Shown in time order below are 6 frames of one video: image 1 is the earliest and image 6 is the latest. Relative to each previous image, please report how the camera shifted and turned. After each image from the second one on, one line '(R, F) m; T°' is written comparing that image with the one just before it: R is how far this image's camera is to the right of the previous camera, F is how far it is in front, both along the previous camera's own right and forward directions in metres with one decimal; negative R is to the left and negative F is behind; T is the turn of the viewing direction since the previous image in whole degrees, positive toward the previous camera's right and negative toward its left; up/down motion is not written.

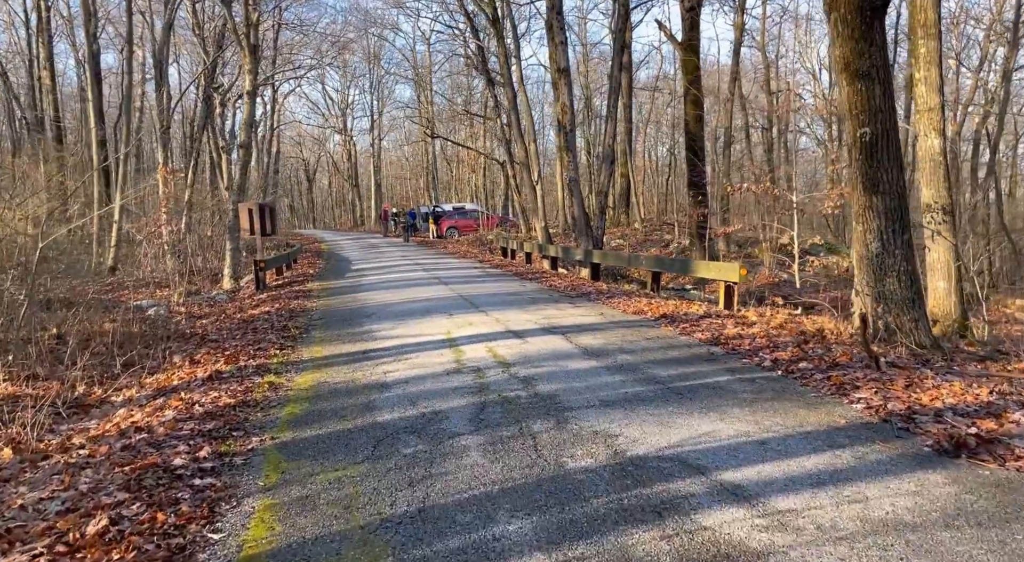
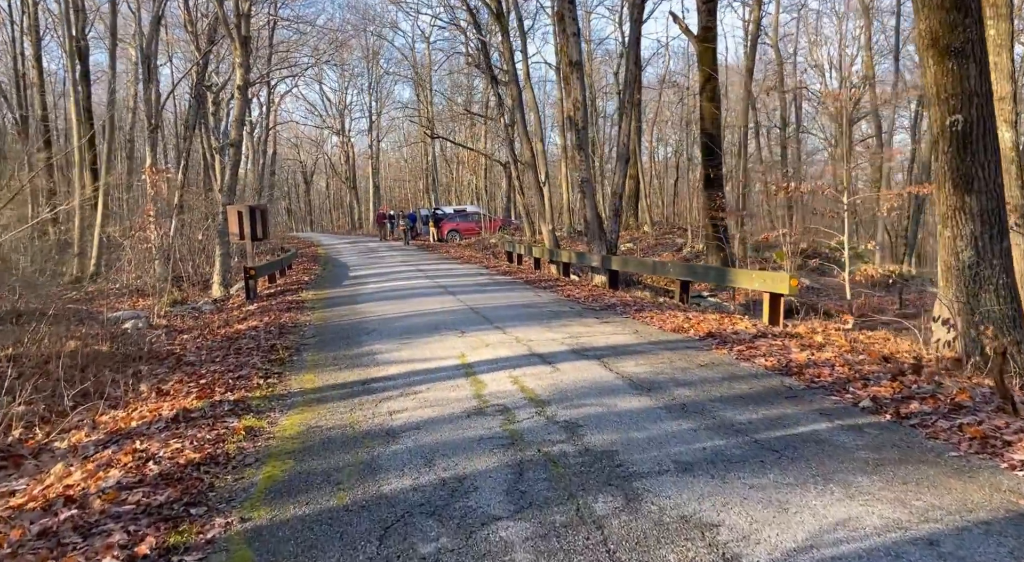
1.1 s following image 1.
(-0.2, +1.2) m; 0°
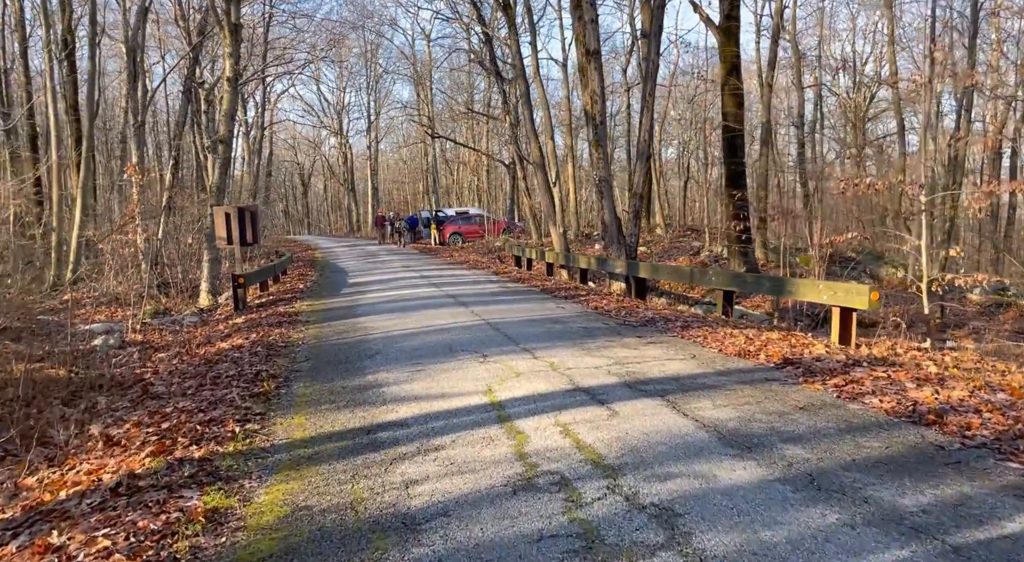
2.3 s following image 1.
(-0.3, +1.3) m; 0°
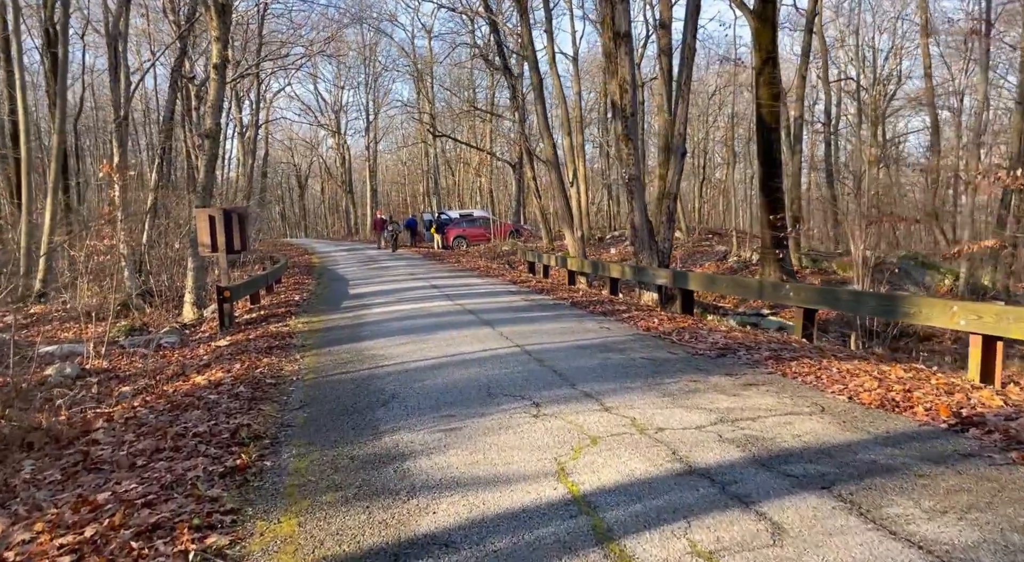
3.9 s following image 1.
(-0.4, +1.7) m; 0°
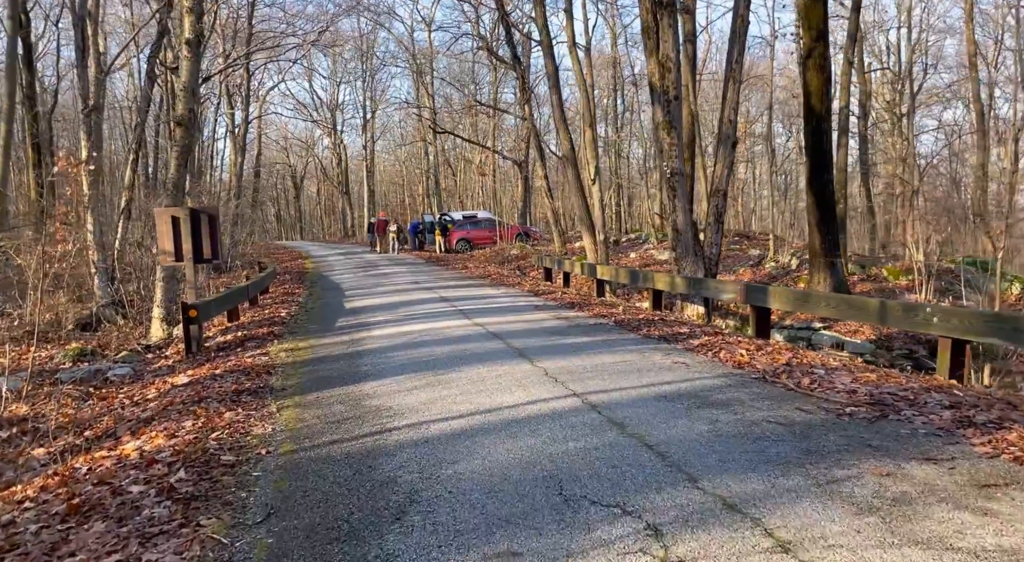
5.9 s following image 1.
(-0.4, +2.1) m; 0°
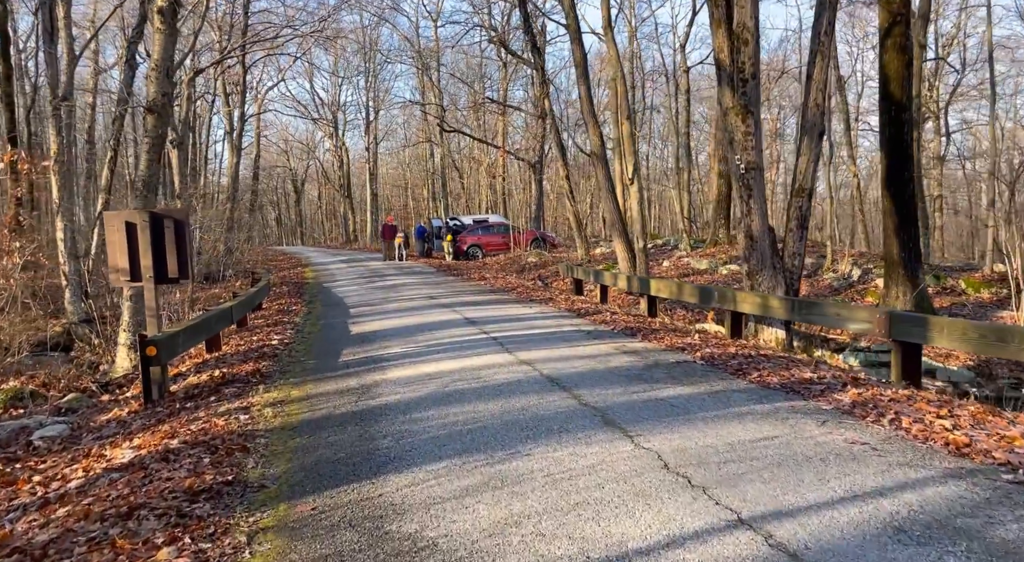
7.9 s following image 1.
(-0.6, +2.3) m; 0°
